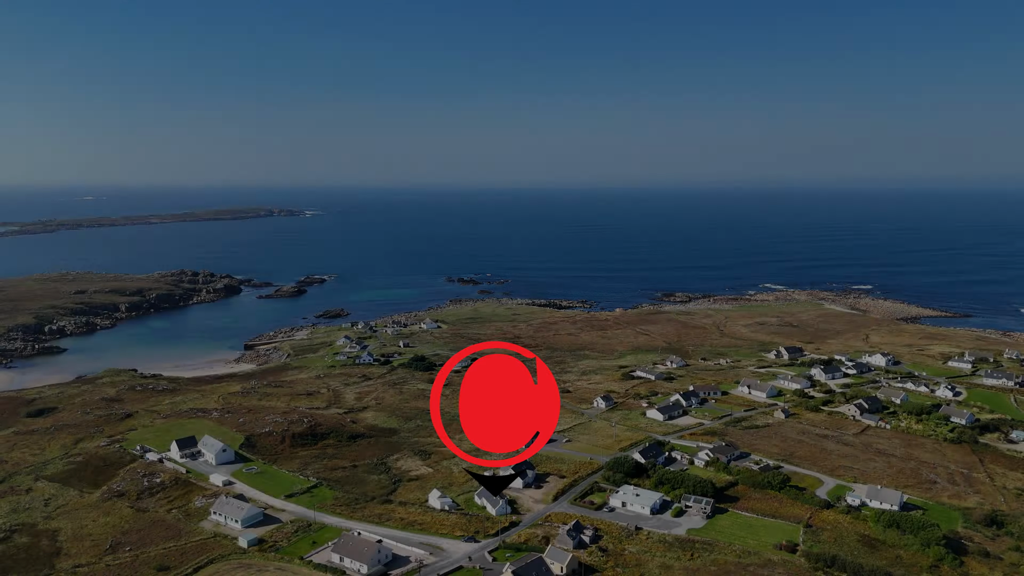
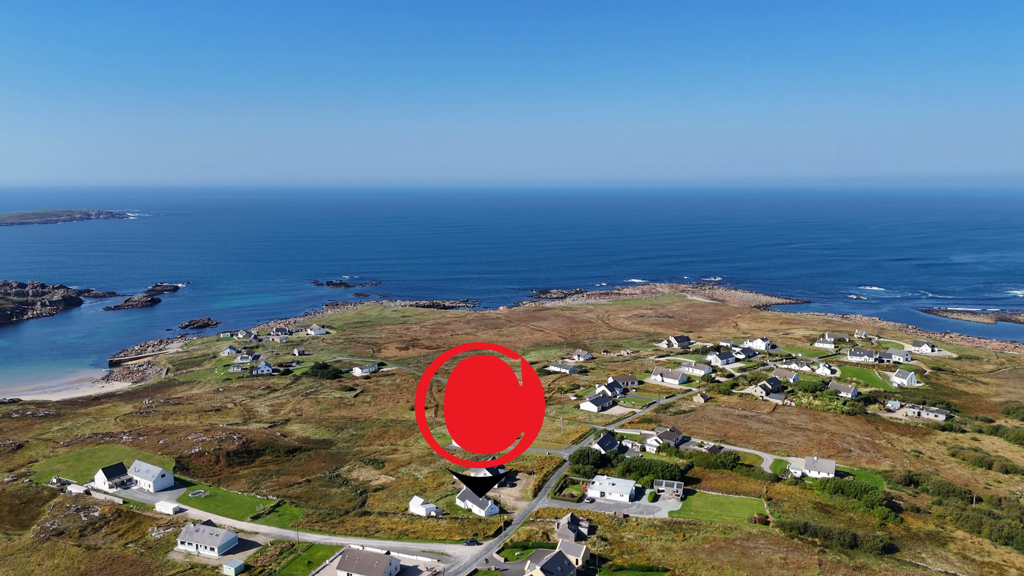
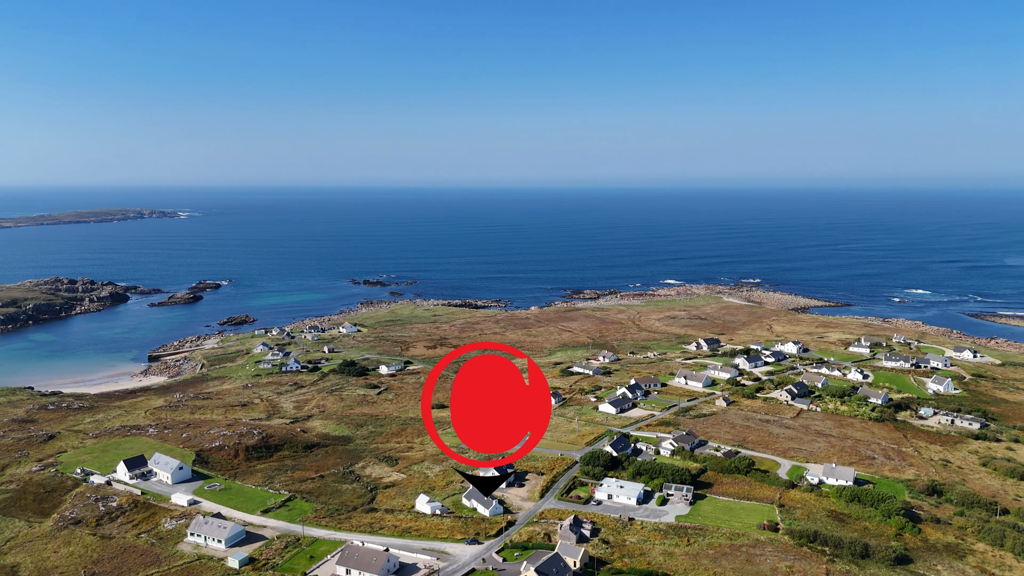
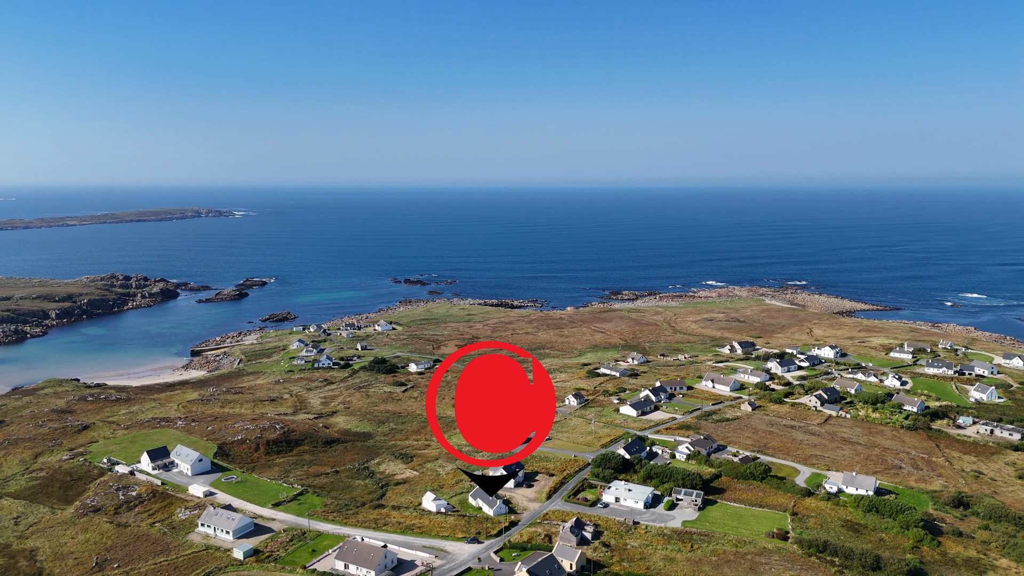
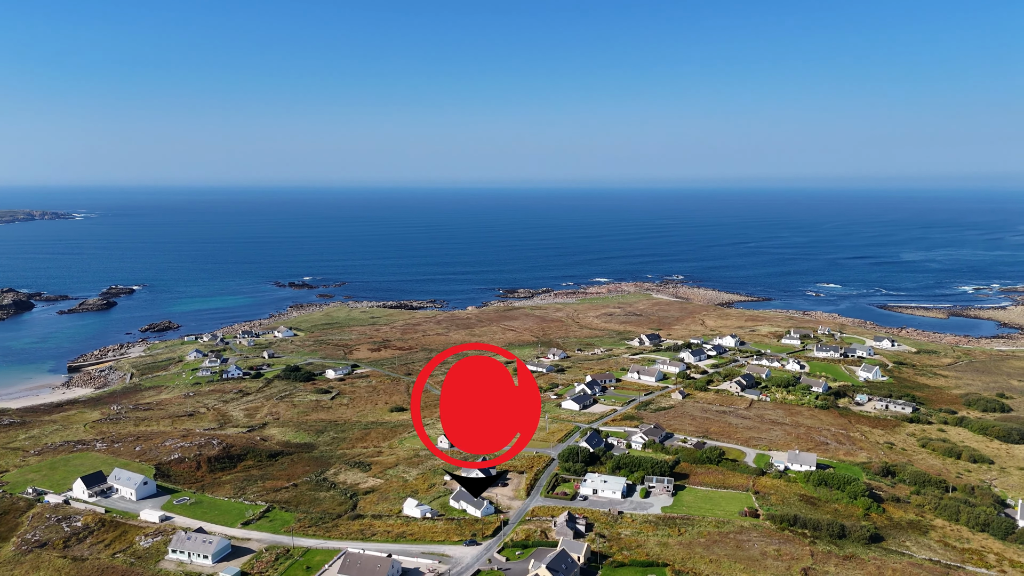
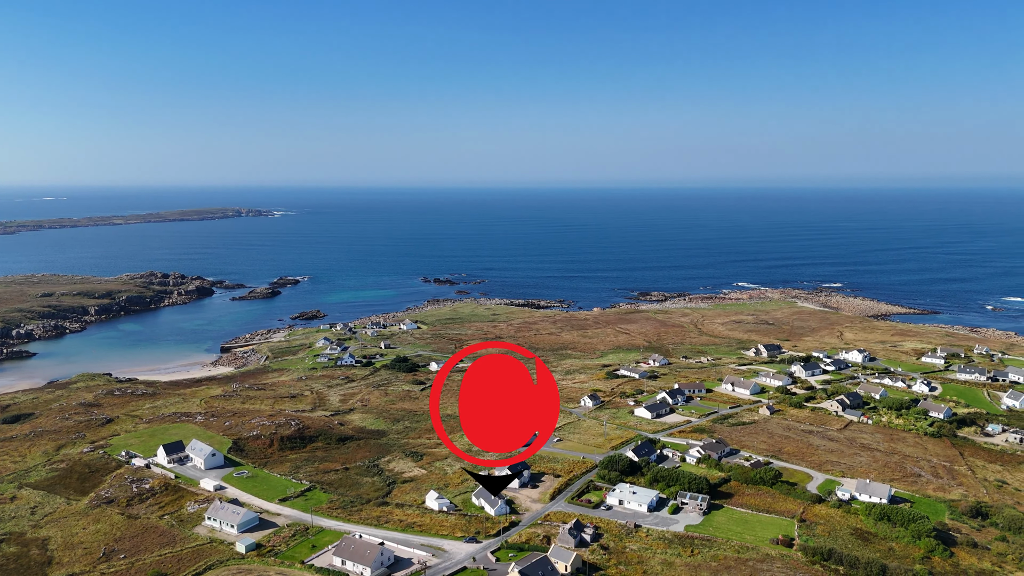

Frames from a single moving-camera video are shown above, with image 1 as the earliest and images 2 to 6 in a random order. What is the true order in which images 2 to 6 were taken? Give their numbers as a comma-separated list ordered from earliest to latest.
6, 4, 3, 2, 5
